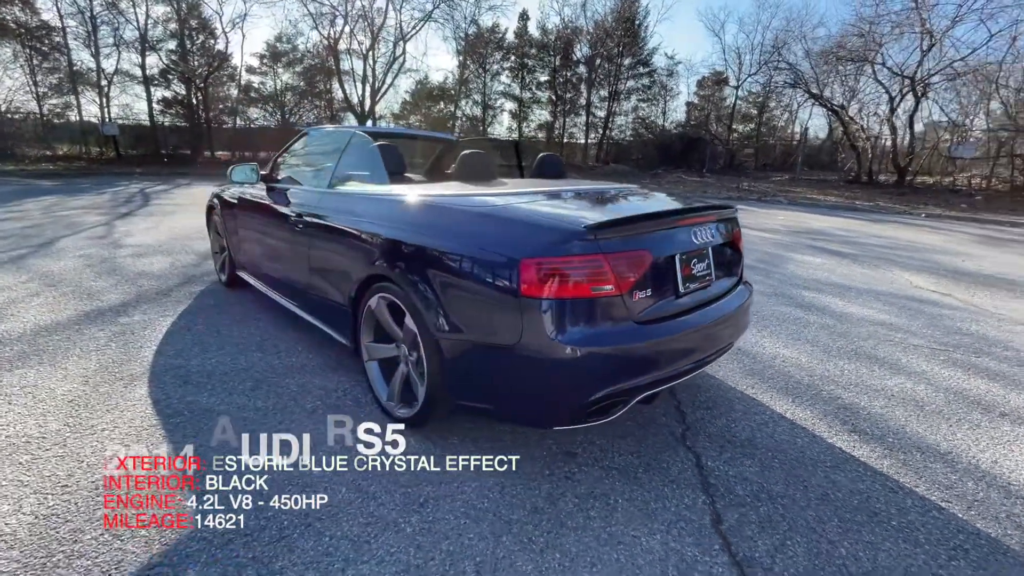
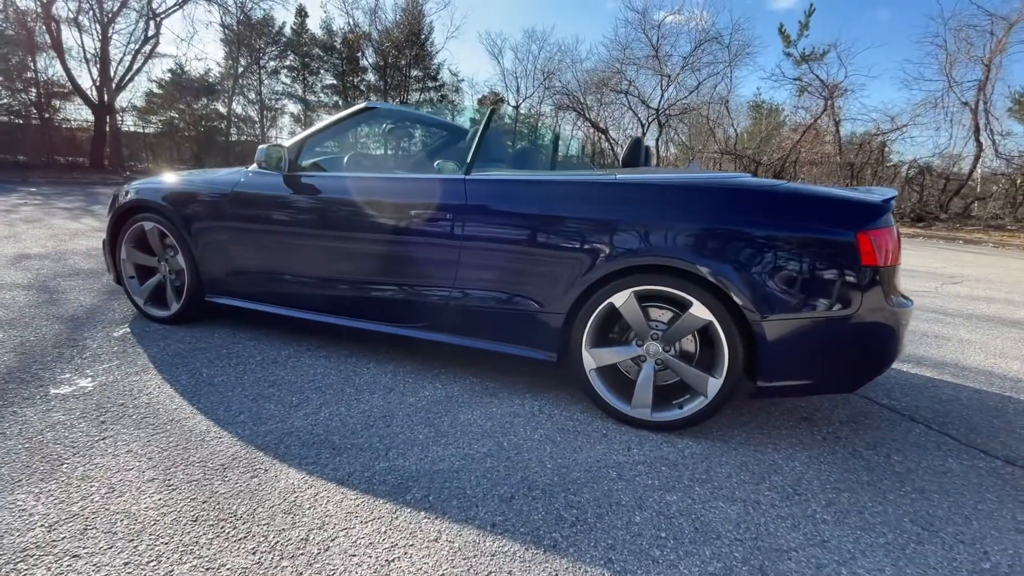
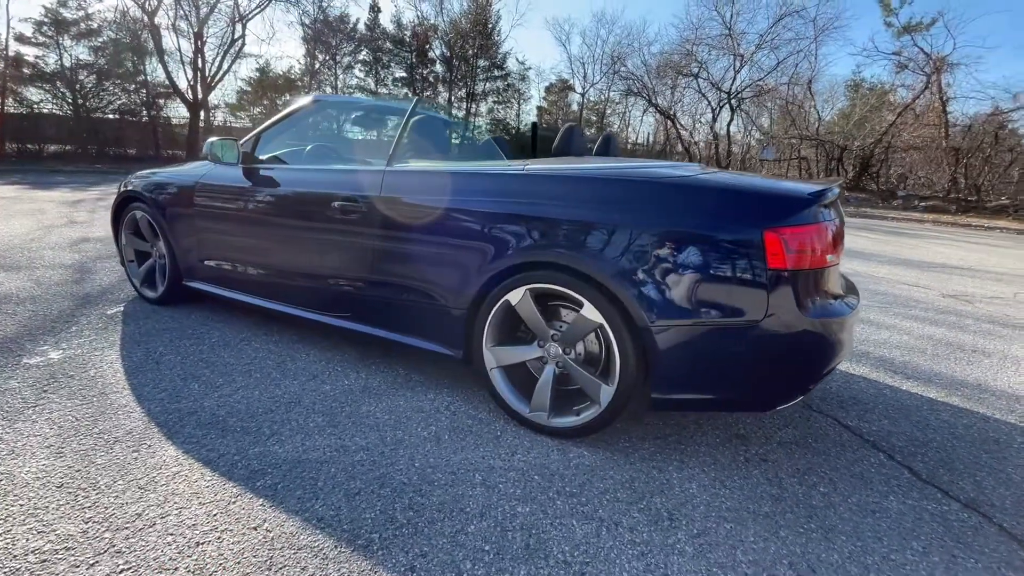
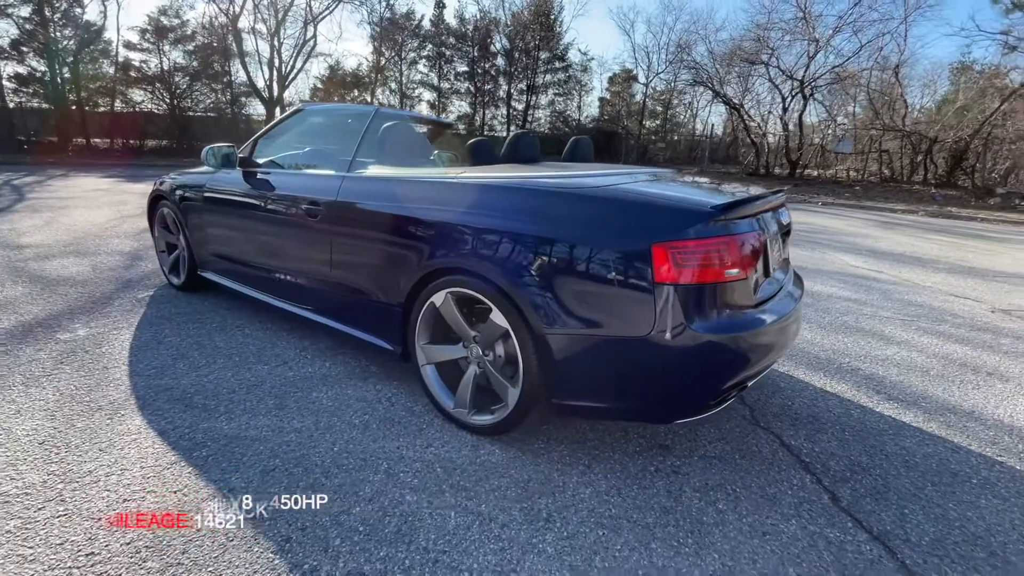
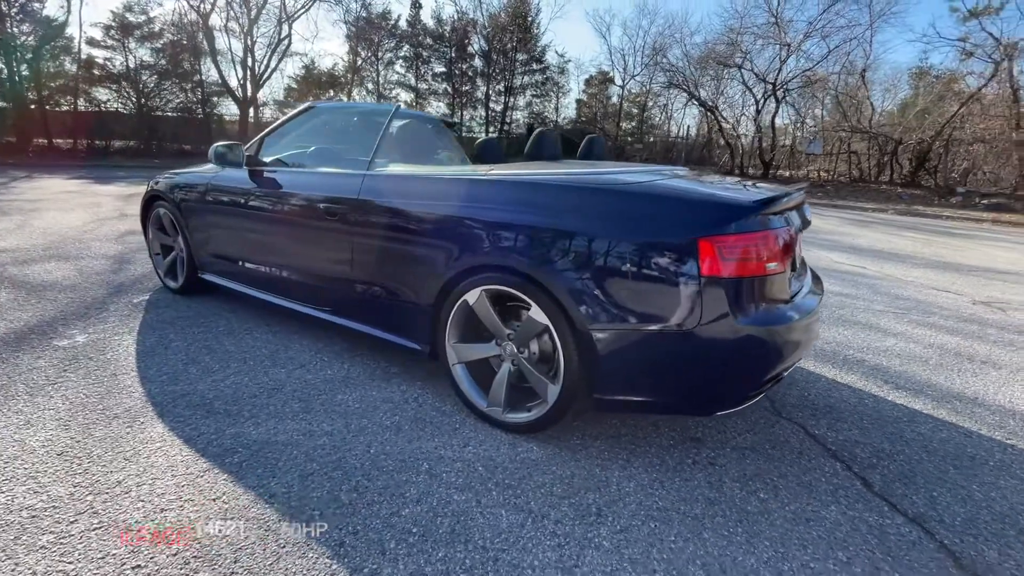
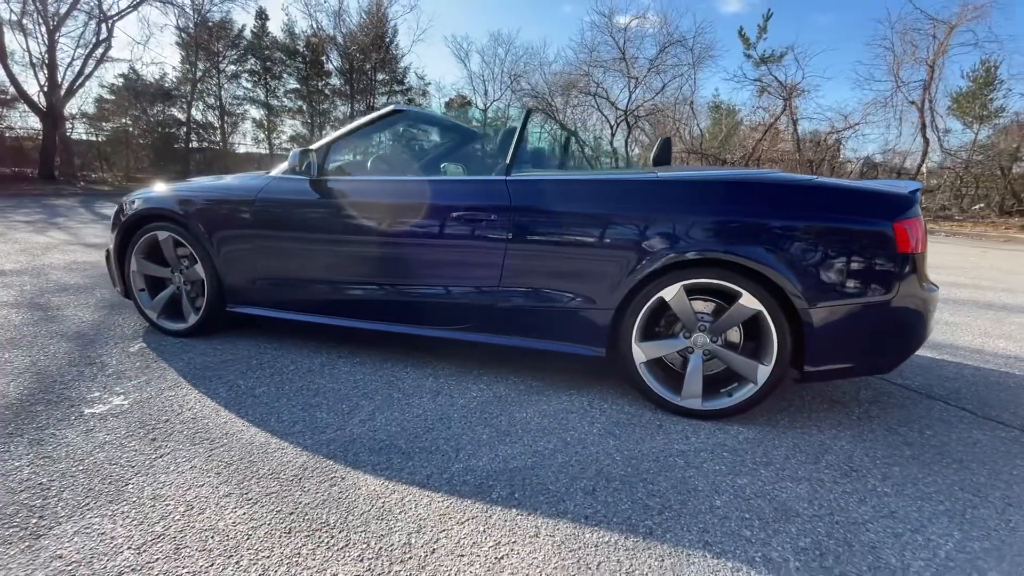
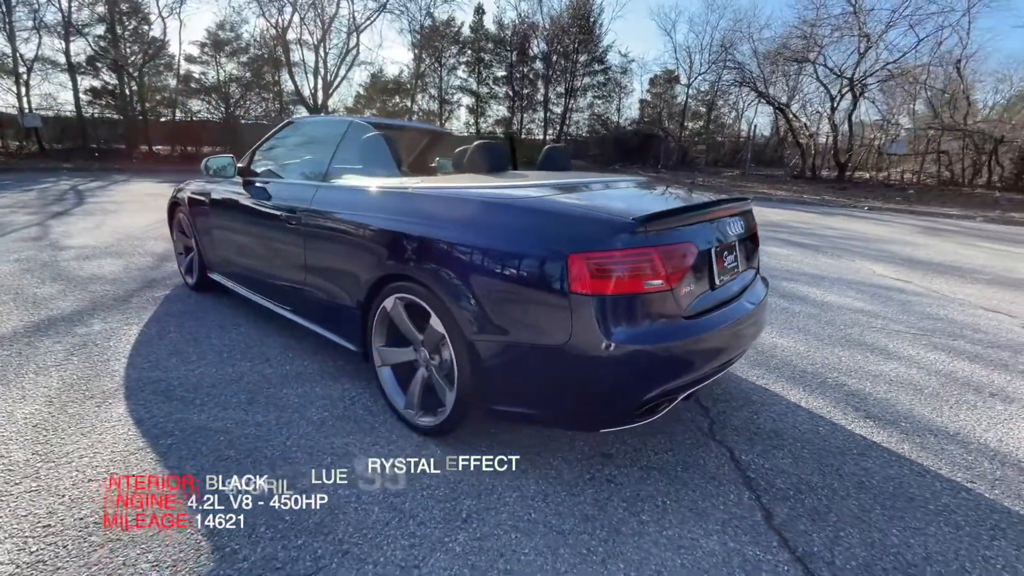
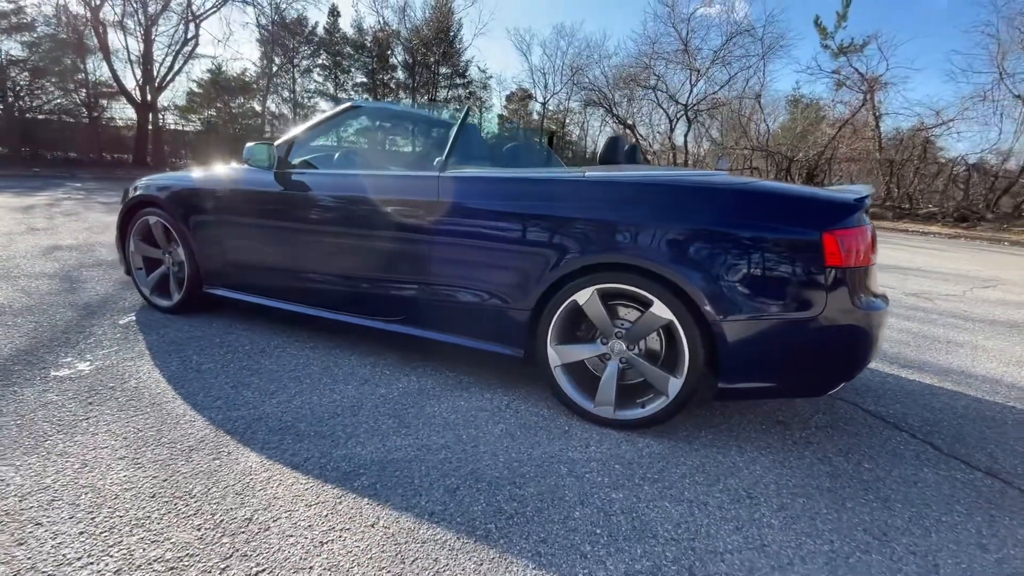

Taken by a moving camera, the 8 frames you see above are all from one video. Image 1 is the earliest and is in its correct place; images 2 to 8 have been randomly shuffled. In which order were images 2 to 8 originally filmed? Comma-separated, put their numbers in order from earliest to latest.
7, 4, 5, 3, 8, 2, 6
